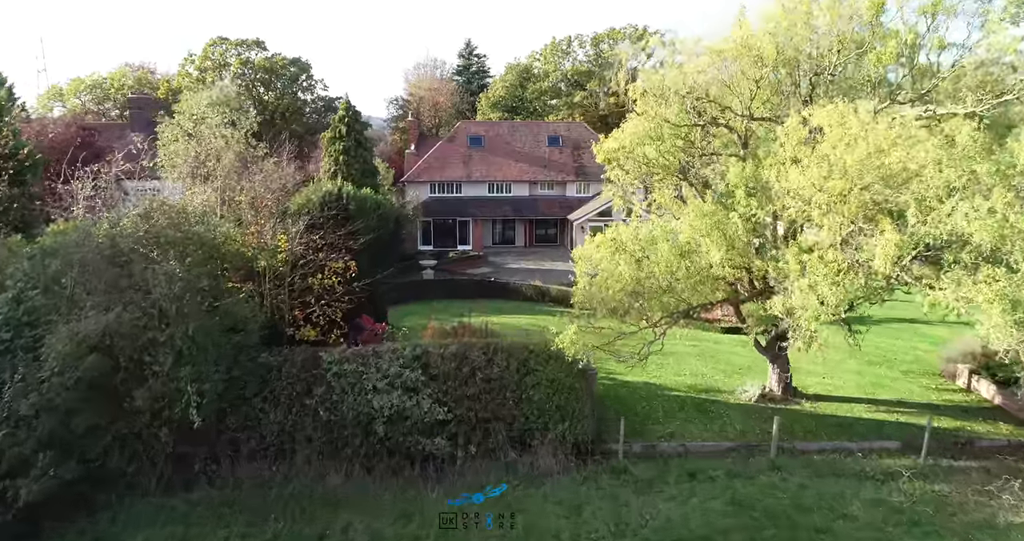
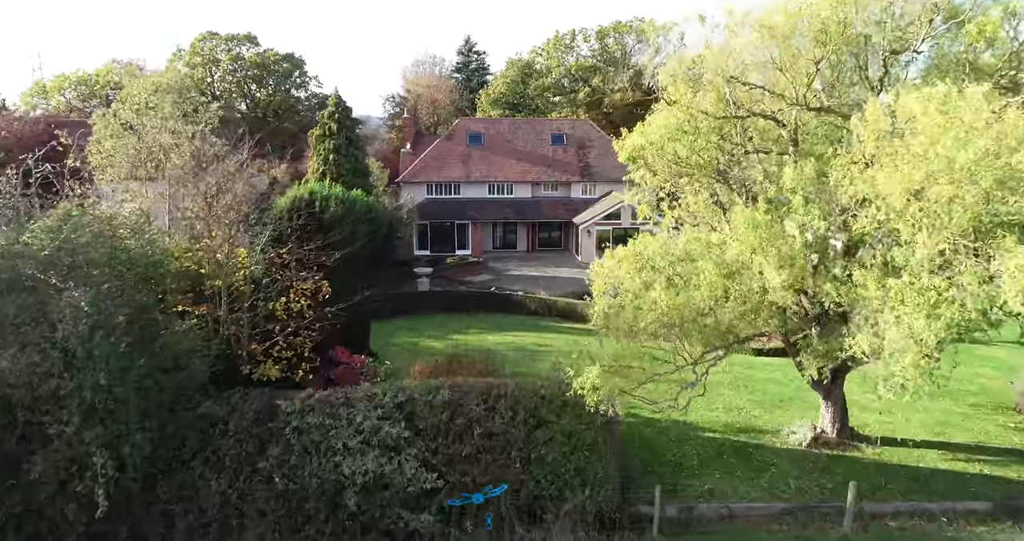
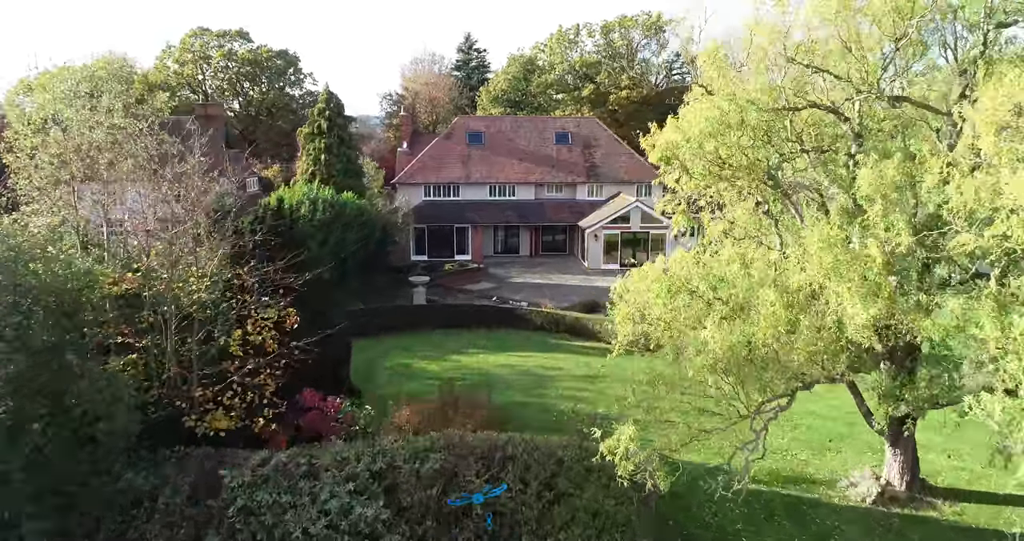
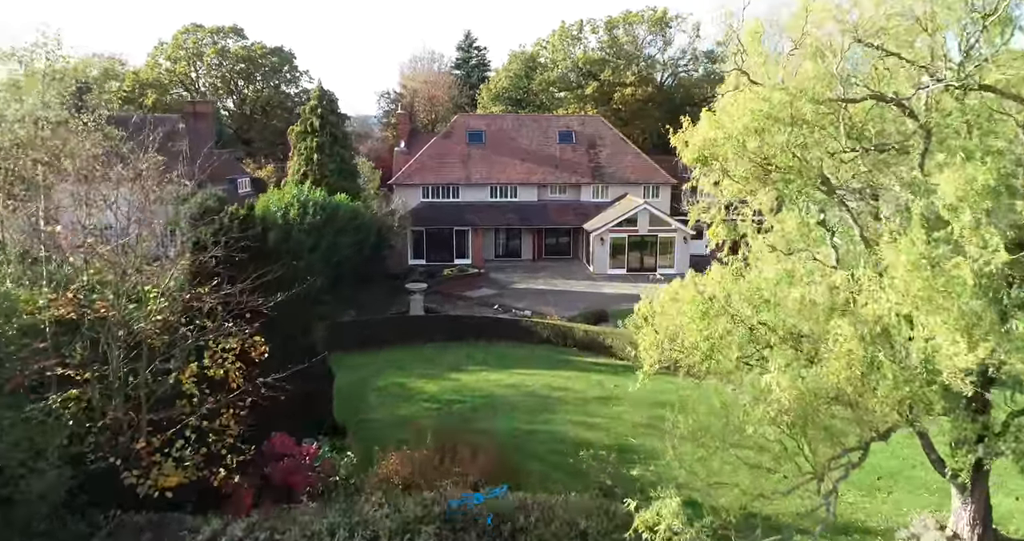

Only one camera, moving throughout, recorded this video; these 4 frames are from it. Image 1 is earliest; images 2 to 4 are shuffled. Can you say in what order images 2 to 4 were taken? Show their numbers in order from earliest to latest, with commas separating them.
2, 3, 4
